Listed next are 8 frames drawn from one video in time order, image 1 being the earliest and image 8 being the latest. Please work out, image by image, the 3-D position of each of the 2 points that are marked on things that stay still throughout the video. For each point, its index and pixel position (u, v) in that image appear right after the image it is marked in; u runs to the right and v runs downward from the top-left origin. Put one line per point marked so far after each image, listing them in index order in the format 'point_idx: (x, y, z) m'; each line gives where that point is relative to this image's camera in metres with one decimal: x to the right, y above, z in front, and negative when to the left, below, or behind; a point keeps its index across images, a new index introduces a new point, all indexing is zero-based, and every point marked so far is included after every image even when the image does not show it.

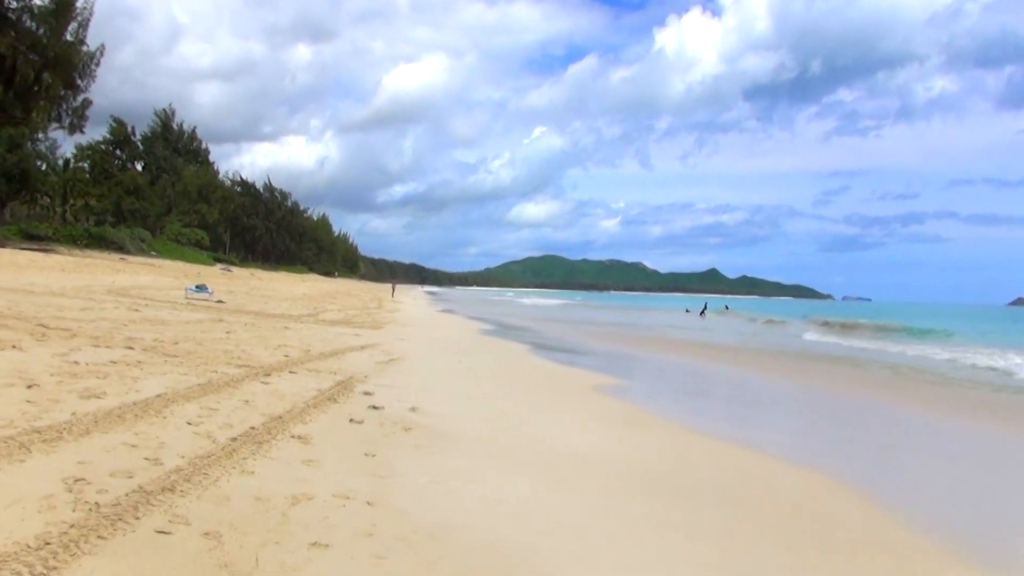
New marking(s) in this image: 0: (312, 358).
0: (-2.2, -0.8, +9.5) m
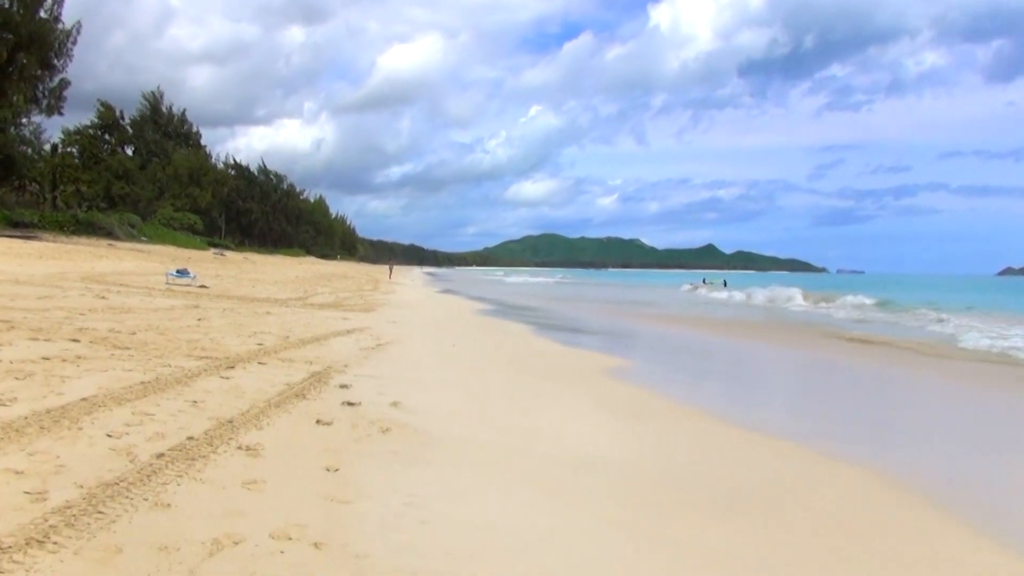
0: (-2.2, -0.6, +8.6) m
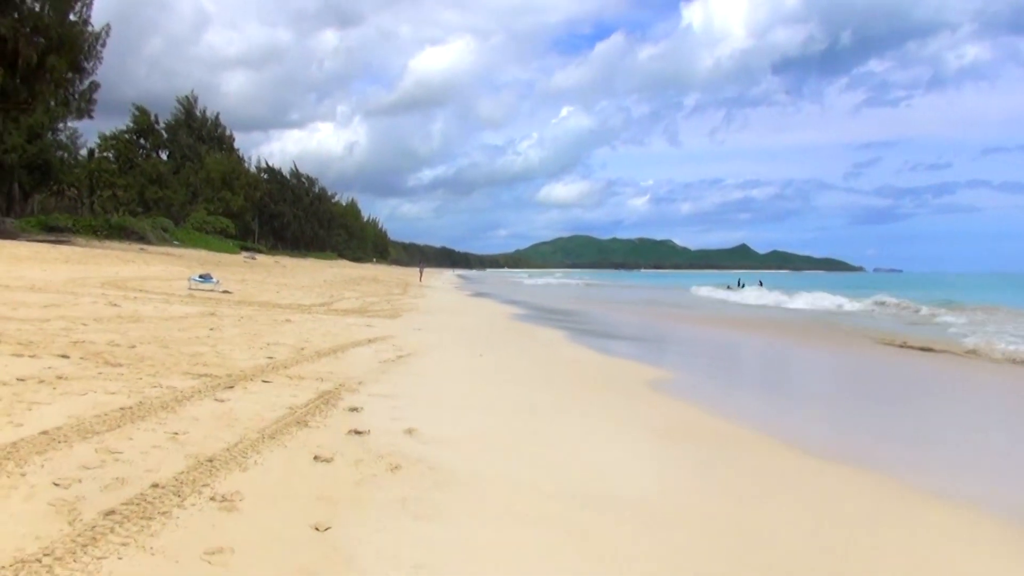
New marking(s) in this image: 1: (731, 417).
0: (-1.9, -0.7, +7.9) m
1: (+2.2, -1.2, +8.5) m
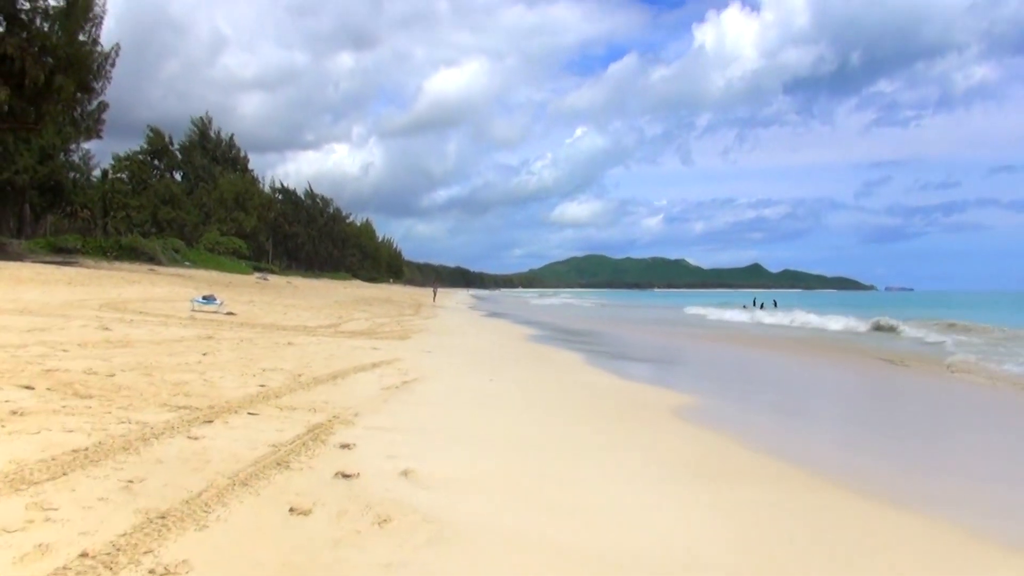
0: (-1.8, -0.8, +7.3) m
1: (+2.3, -1.4, +7.8) m
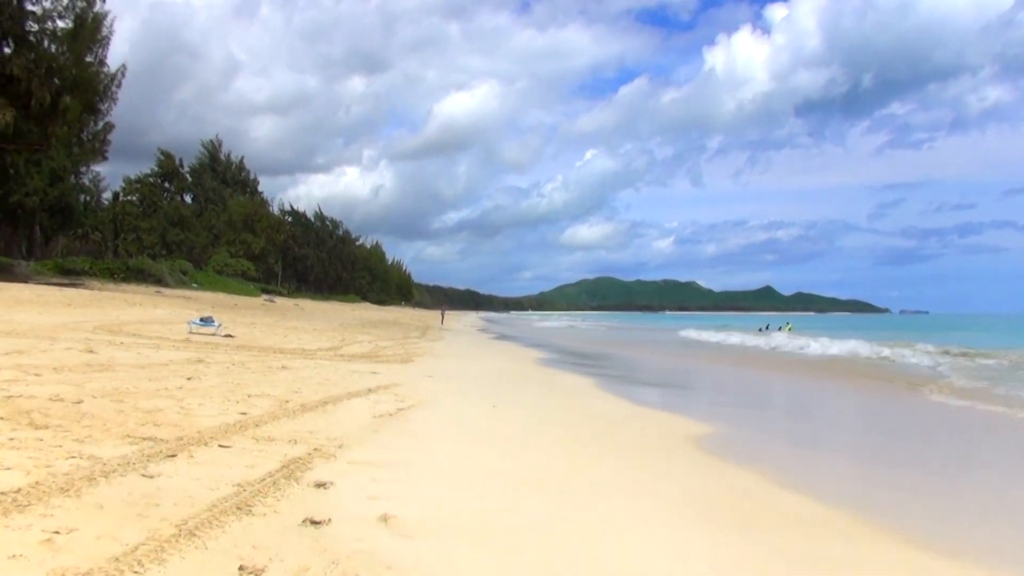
0: (-1.8, -1.0, +6.8) m
1: (+2.3, -1.6, +7.2) m
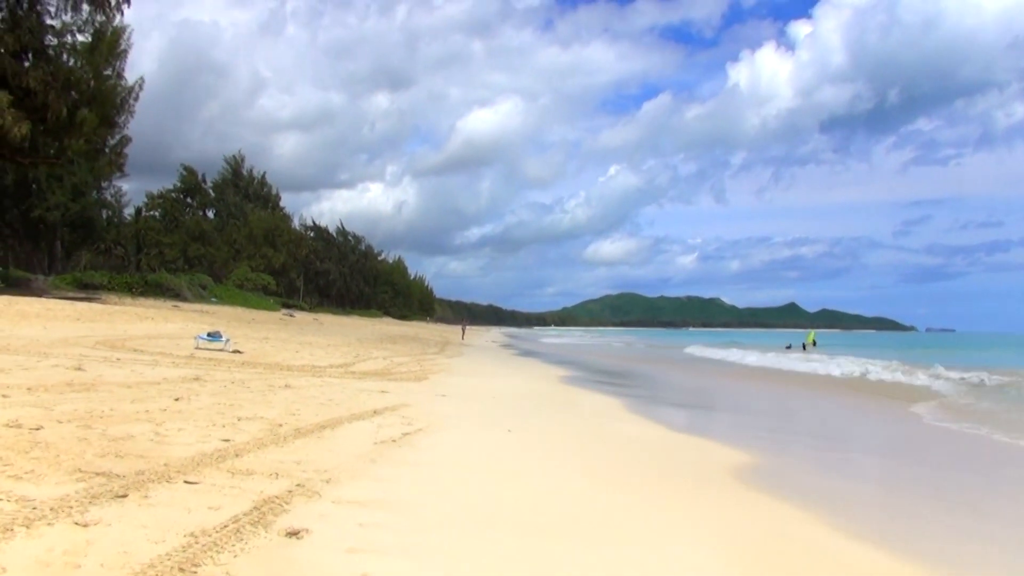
0: (-1.7, -1.1, +6.0) m
1: (+2.4, -1.7, +6.4) m
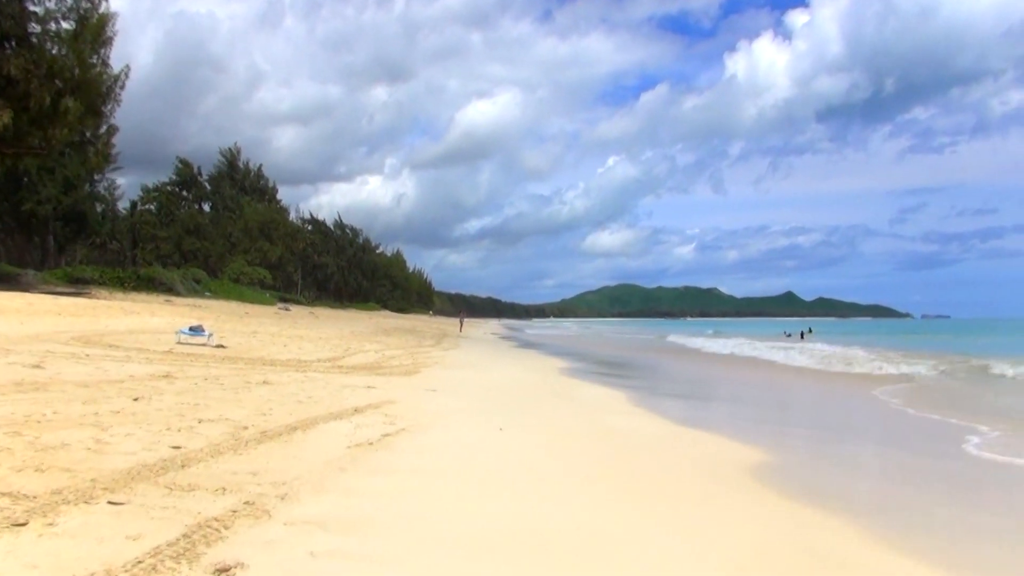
0: (-1.7, -1.0, +5.3) m
1: (+2.4, -1.6, +5.7) m
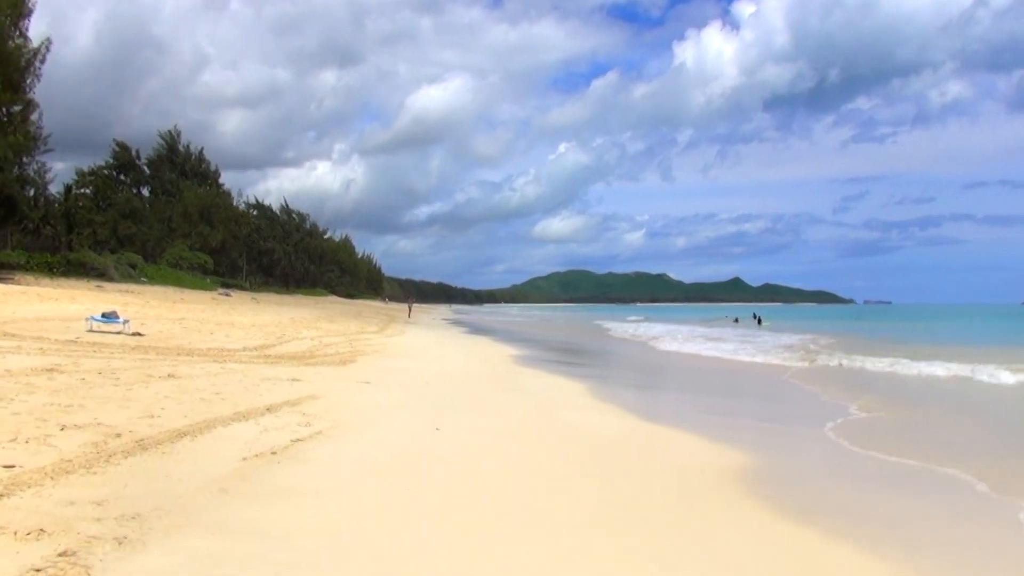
0: (-2.1, -0.9, +4.2) m
1: (+2.0, -1.4, +4.8) m
